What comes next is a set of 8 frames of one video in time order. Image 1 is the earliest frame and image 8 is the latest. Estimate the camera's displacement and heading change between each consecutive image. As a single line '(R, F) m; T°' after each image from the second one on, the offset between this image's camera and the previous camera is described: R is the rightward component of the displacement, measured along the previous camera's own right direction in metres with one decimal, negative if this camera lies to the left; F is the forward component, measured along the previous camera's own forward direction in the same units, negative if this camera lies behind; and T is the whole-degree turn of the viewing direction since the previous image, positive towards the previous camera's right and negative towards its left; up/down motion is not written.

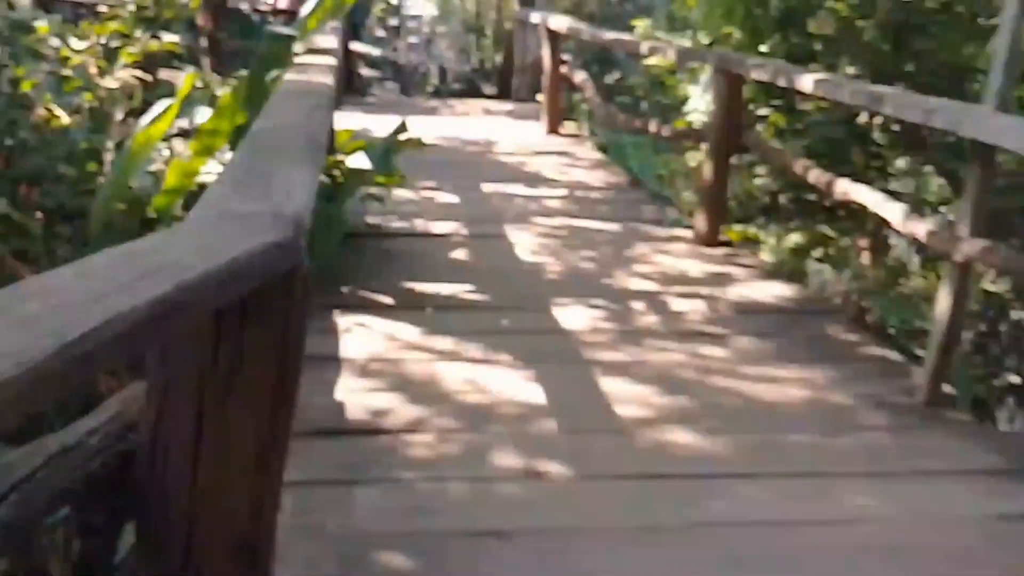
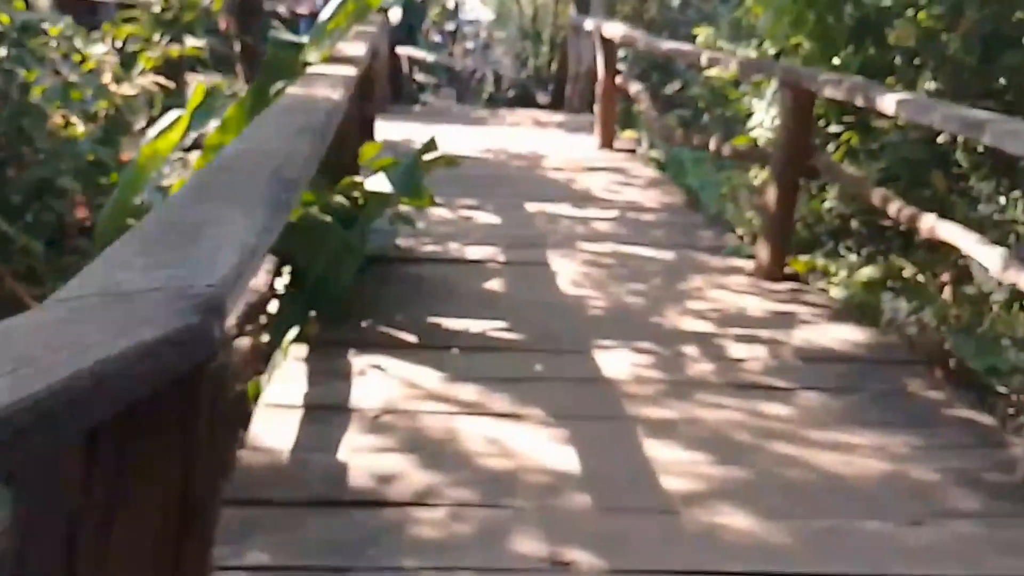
(0.0, +0.3) m; -3°
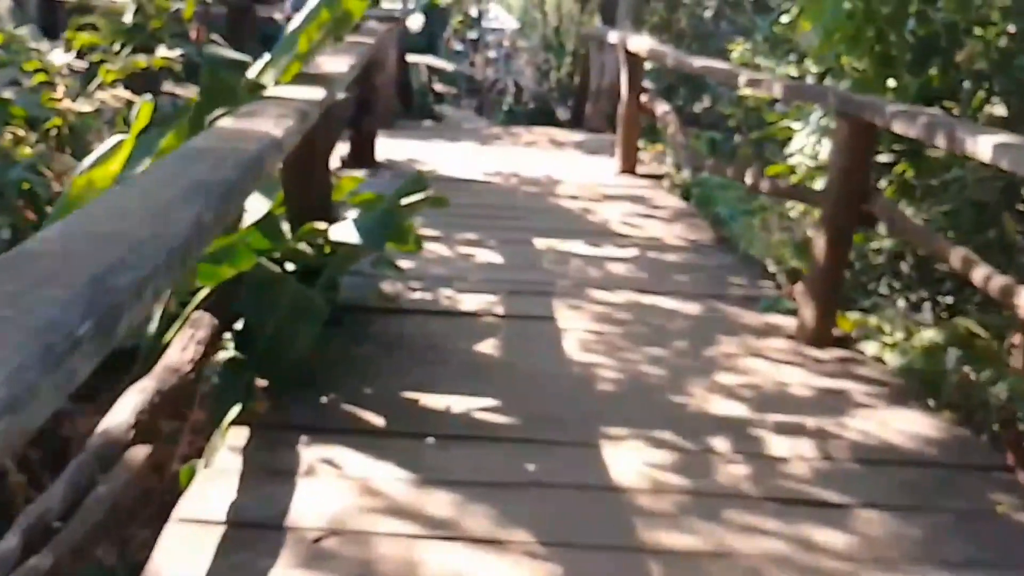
(+0.1, +0.5) m; -1°
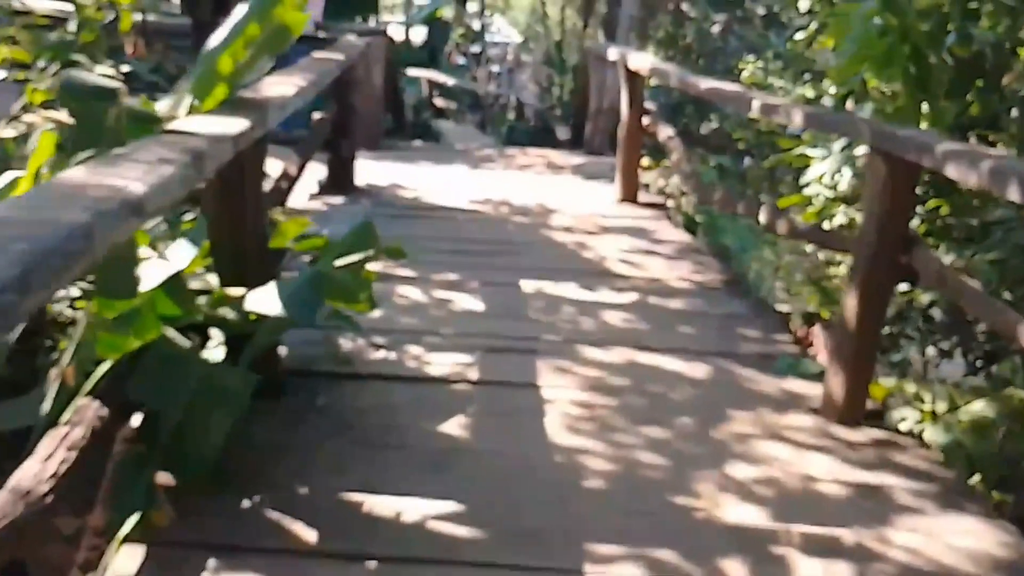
(+0.1, +0.4) m; 0°
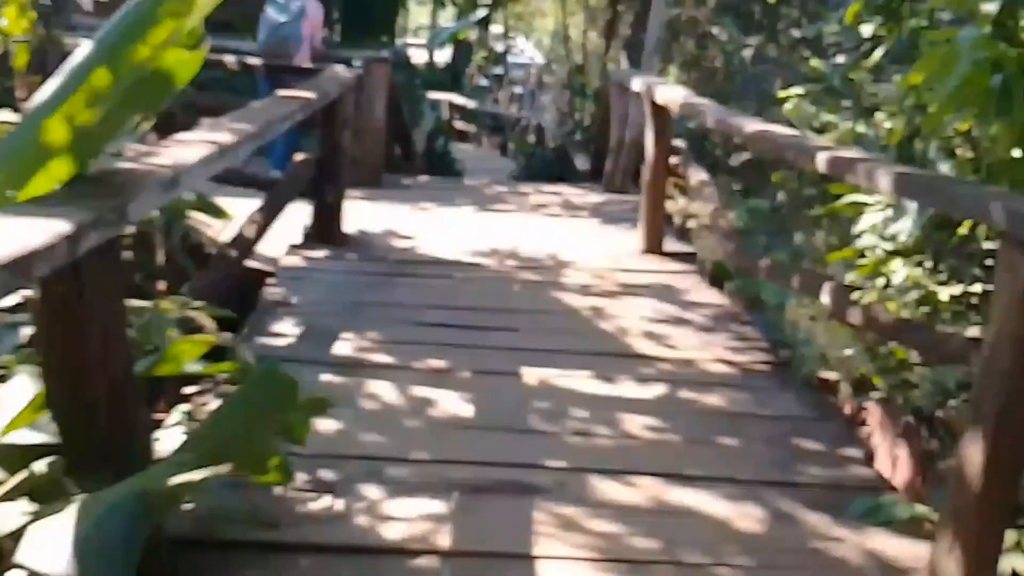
(+0.1, +0.6) m; -1°
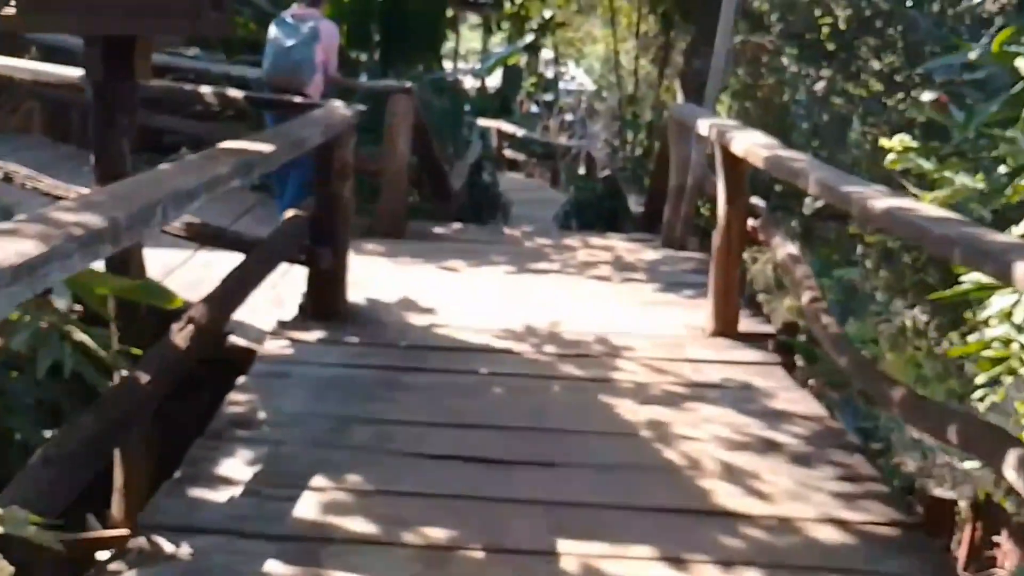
(0.0, +0.8) m; -2°
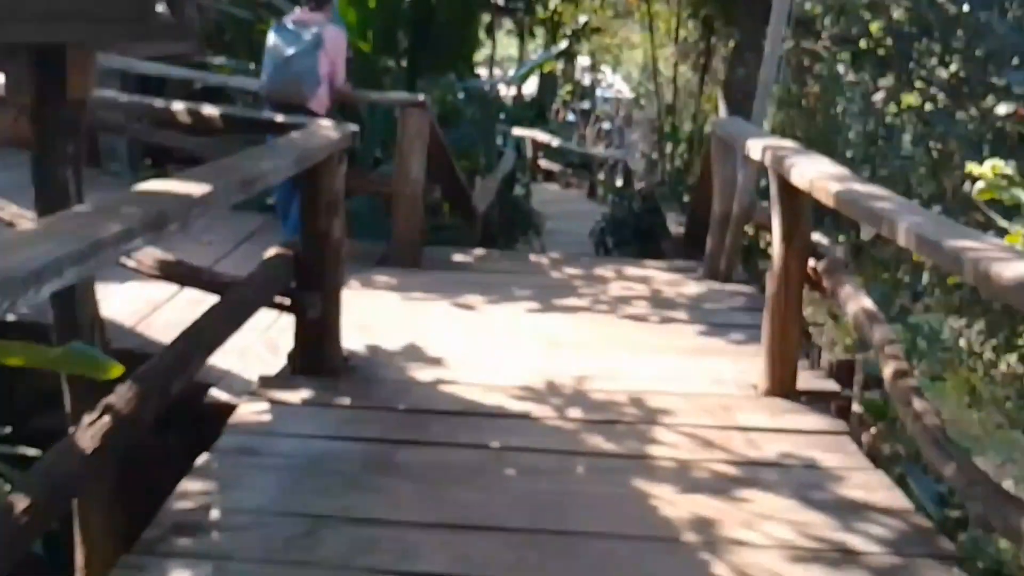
(+0.1, +0.5) m; -2°
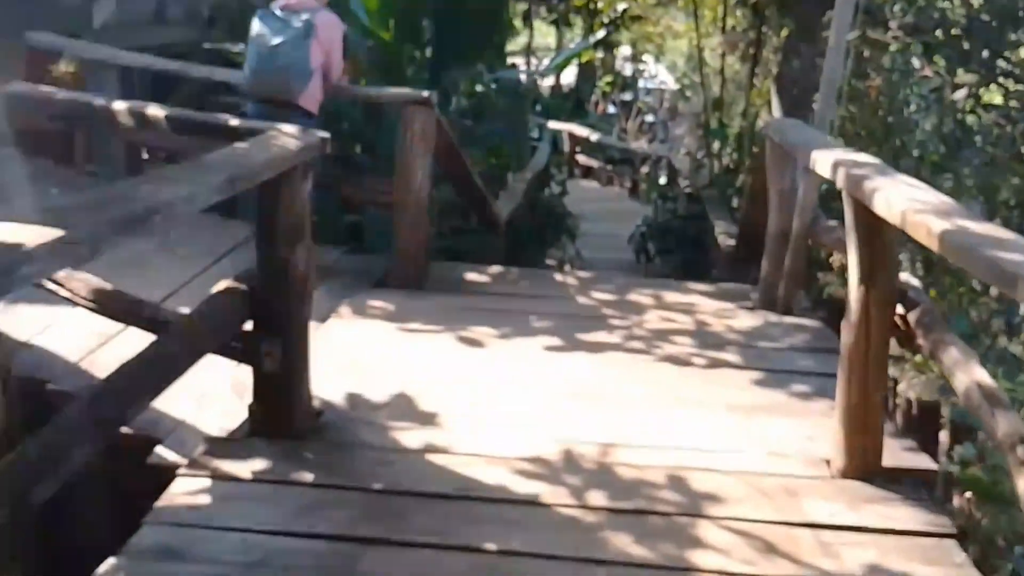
(+0.1, +0.6) m; -2°
